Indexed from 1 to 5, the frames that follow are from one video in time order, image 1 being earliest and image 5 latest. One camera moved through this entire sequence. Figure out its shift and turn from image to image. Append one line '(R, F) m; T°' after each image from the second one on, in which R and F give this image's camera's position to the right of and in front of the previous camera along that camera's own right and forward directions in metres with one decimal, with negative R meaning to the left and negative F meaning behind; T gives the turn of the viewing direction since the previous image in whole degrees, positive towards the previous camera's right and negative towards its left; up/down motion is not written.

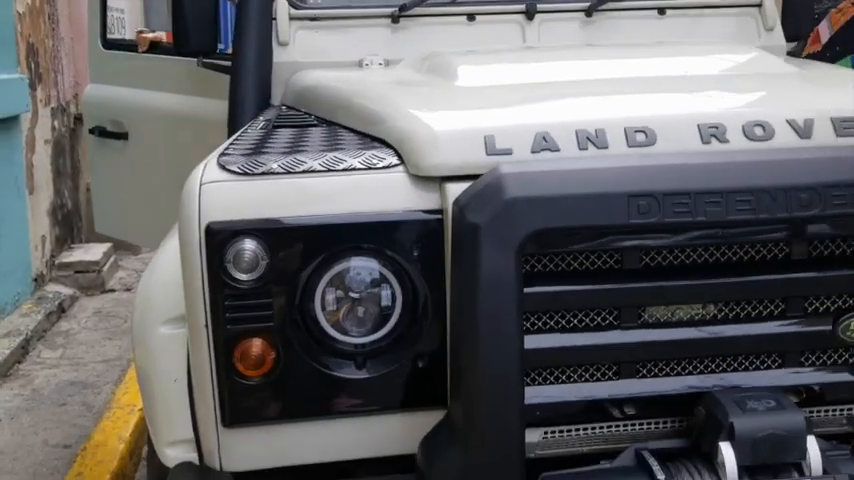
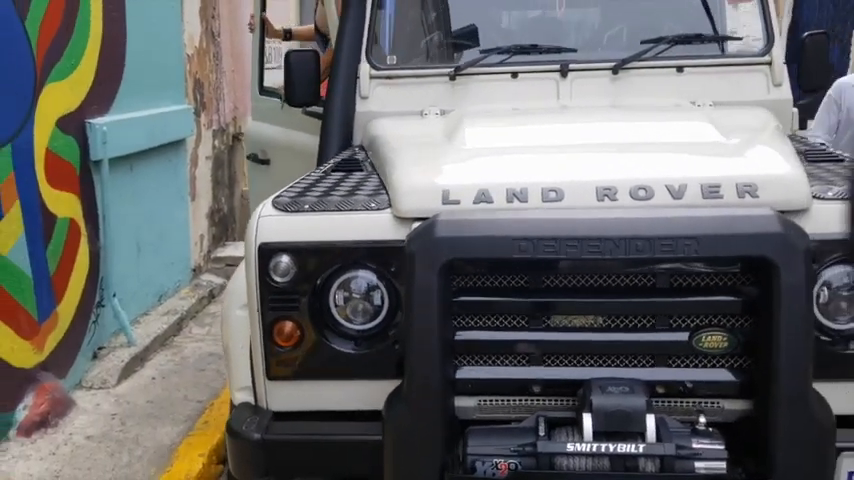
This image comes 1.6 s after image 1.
(+0.5, -0.6) m; -12°
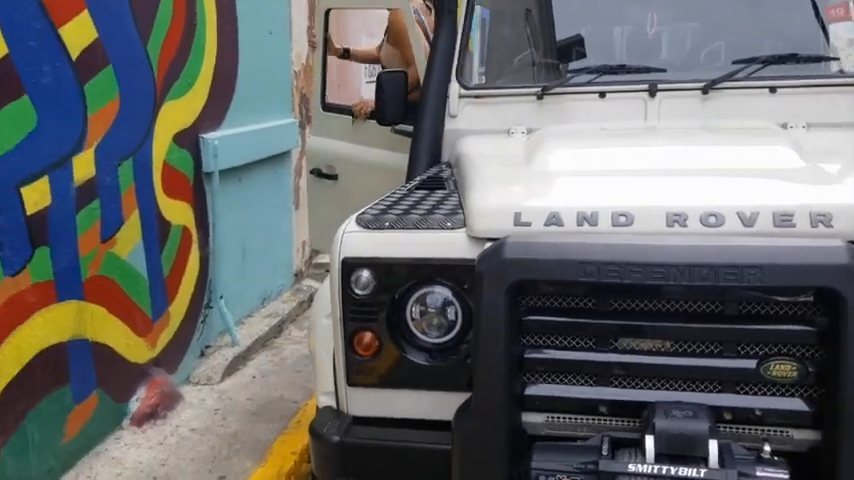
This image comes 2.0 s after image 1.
(+0.1, -0.1) m; -8°
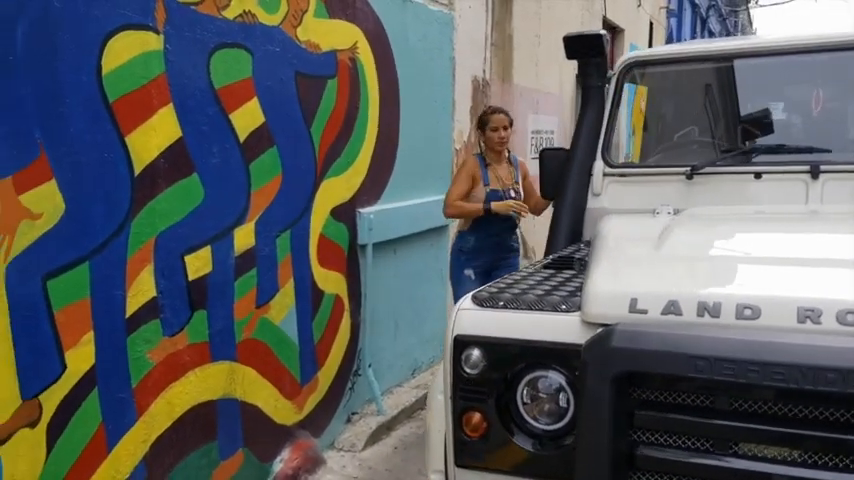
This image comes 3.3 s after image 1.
(+0.2, 0.0) m; -13°
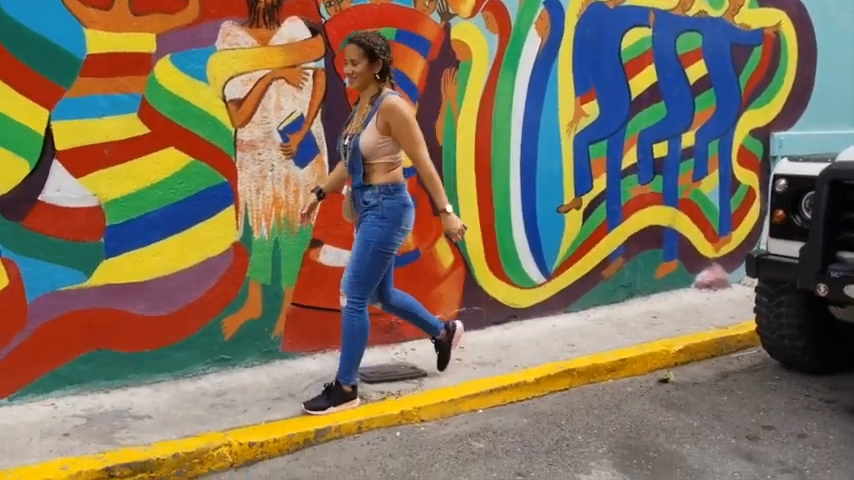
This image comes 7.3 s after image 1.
(+1.1, -2.8) m; -34°
